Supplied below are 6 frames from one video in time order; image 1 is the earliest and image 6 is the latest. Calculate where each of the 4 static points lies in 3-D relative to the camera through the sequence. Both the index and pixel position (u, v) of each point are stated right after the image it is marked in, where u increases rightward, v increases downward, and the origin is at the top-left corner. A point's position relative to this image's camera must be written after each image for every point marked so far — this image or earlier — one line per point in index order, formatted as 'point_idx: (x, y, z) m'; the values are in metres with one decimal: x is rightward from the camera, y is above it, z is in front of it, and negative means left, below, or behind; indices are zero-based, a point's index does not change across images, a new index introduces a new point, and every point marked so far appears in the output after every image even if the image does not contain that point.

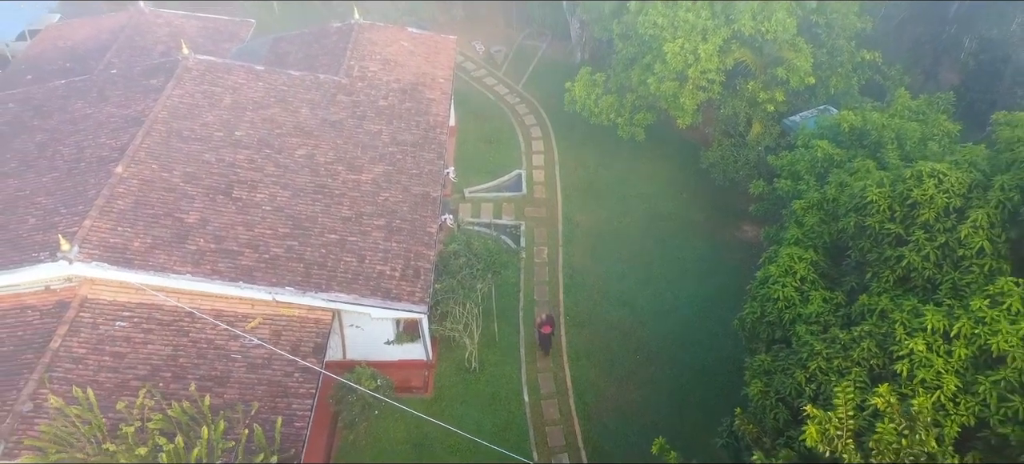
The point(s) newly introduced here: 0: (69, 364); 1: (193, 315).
0: (-8.8, -2.6, +12.0) m
1: (-7.0, -1.8, +13.5) m
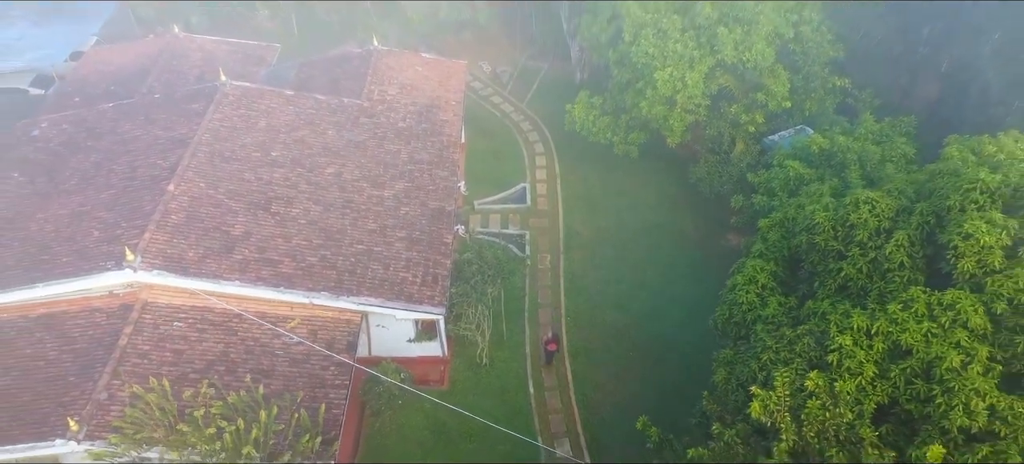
0: (-8.6, -2.9, +13.9) m
1: (-6.8, -2.1, +15.3) m
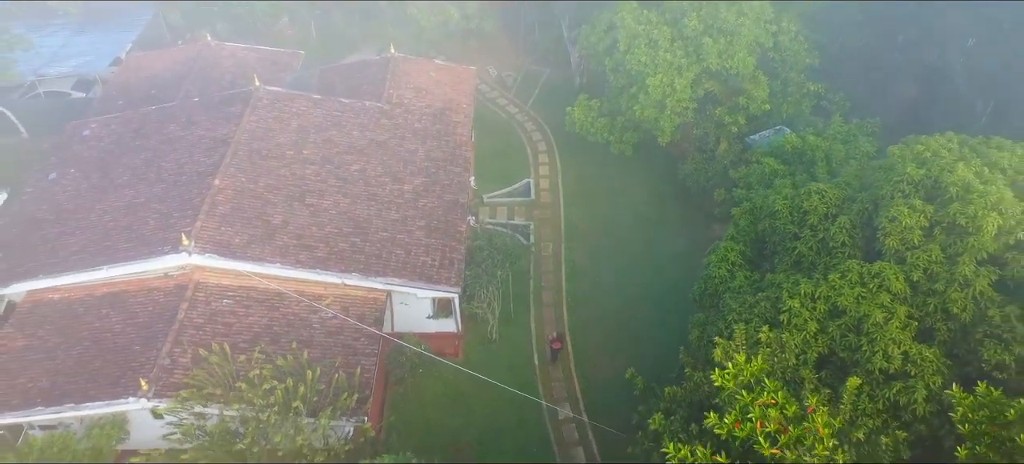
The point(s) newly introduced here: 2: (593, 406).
0: (-8.4, -2.6, +16.0) m
1: (-6.6, -1.8, +17.5) m
2: (+2.4, -5.2, +18.2) m
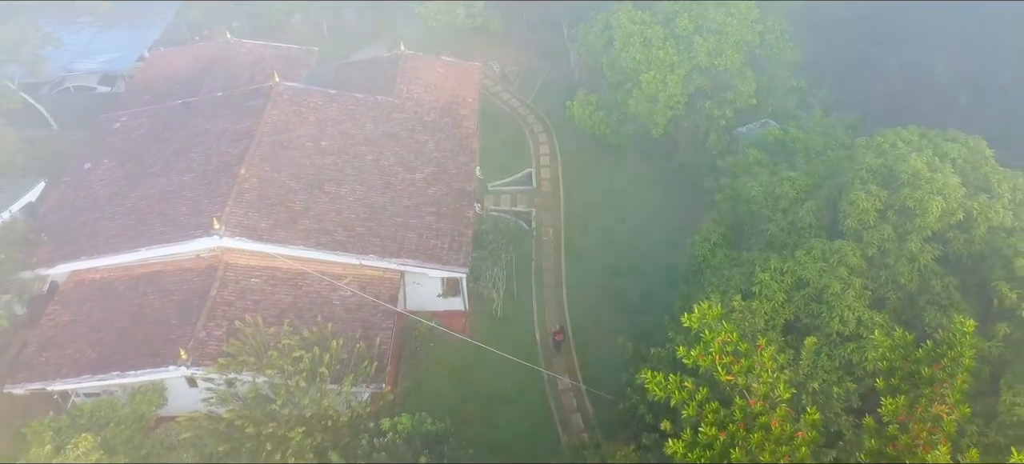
0: (-8.3, -2.1, +17.6) m
1: (-6.5, -1.3, +19.0) m
2: (+2.5, -4.8, +19.8) m
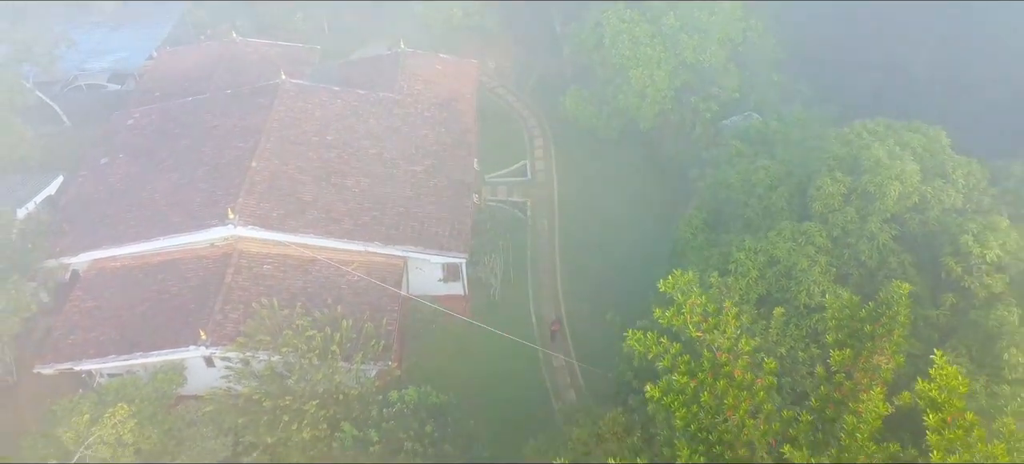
0: (-8.3, -1.8, +18.8) m
1: (-6.6, -0.9, +20.2) m
2: (+2.5, -4.3, +21.1) m
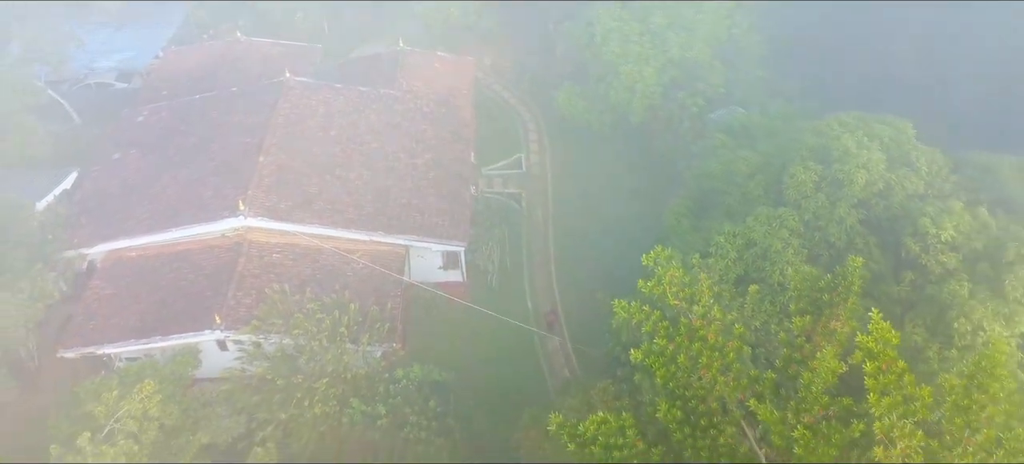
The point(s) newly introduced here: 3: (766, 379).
0: (-8.4, -1.5, +19.8) m
1: (-6.7, -0.6, +21.3) m
2: (+2.4, -3.9, +22.3) m
3: (+5.2, -3.0, +12.4) m
